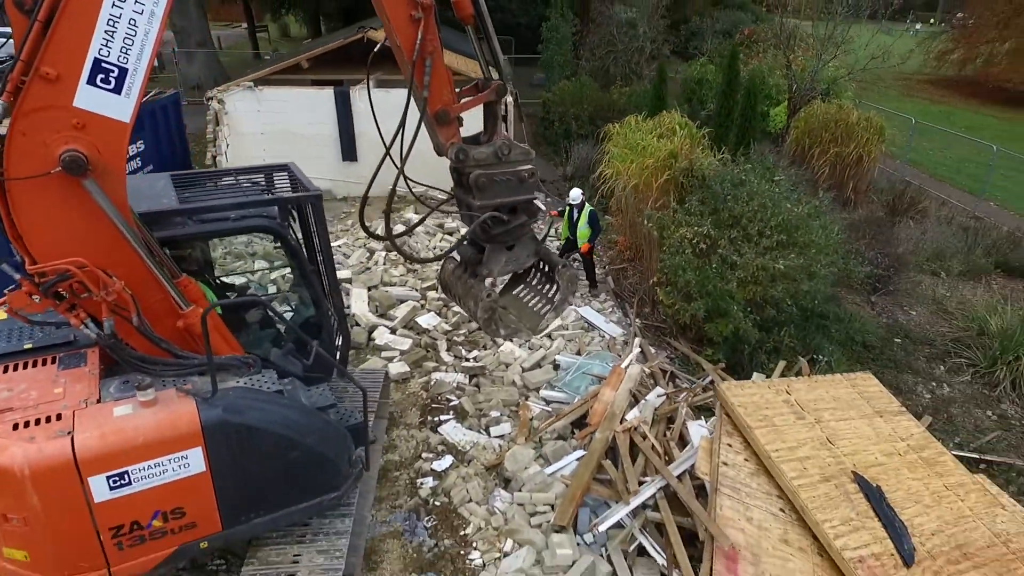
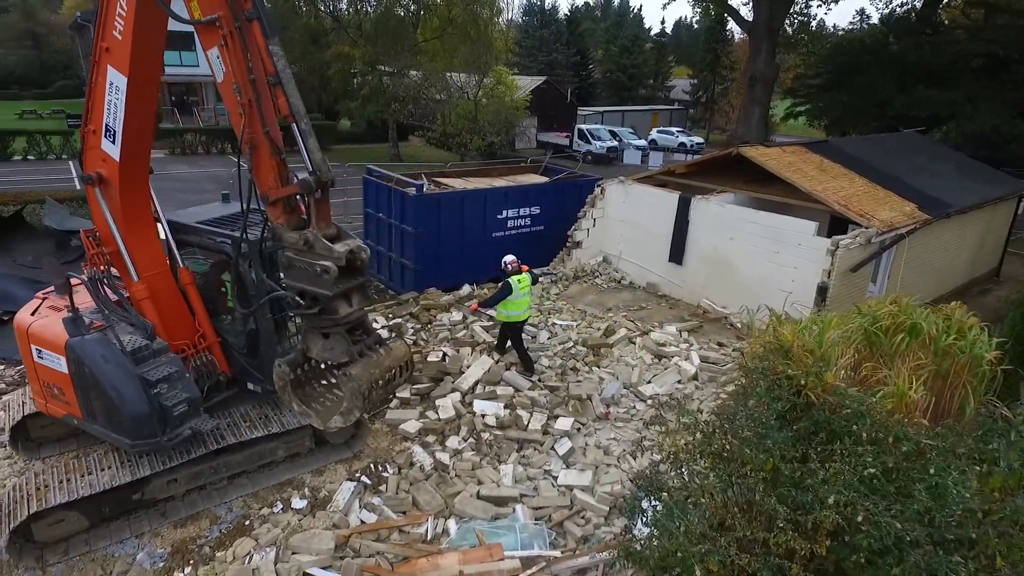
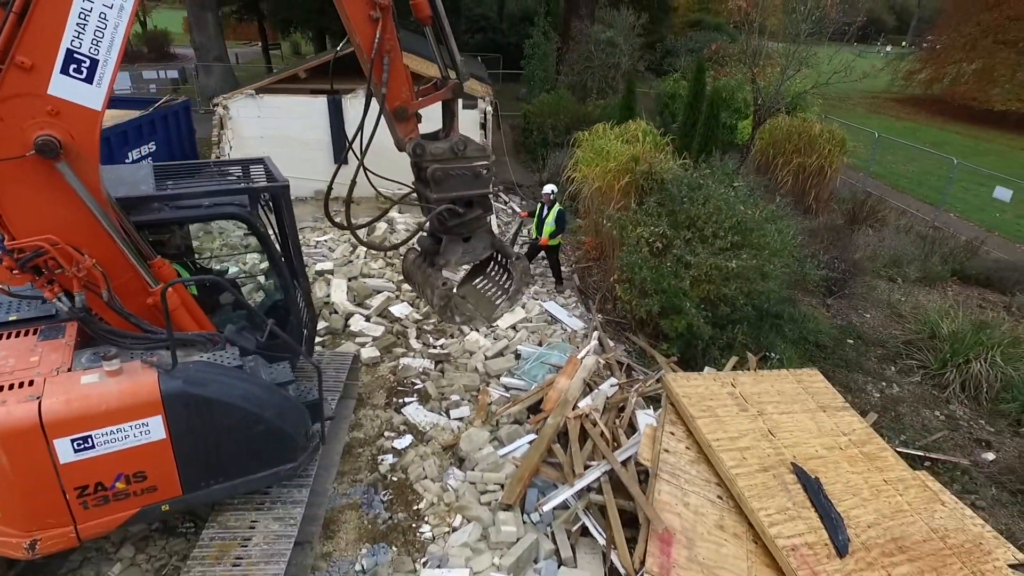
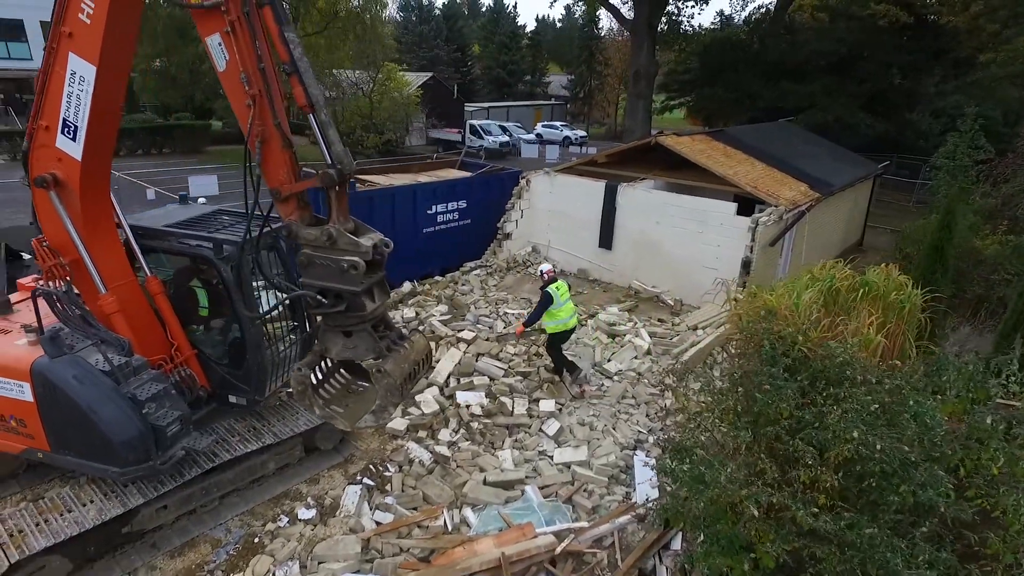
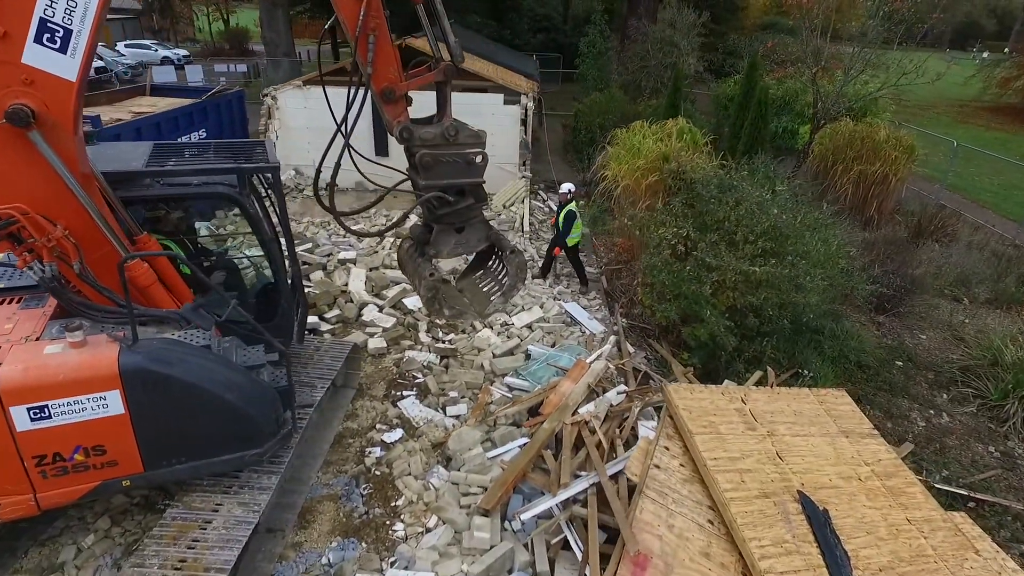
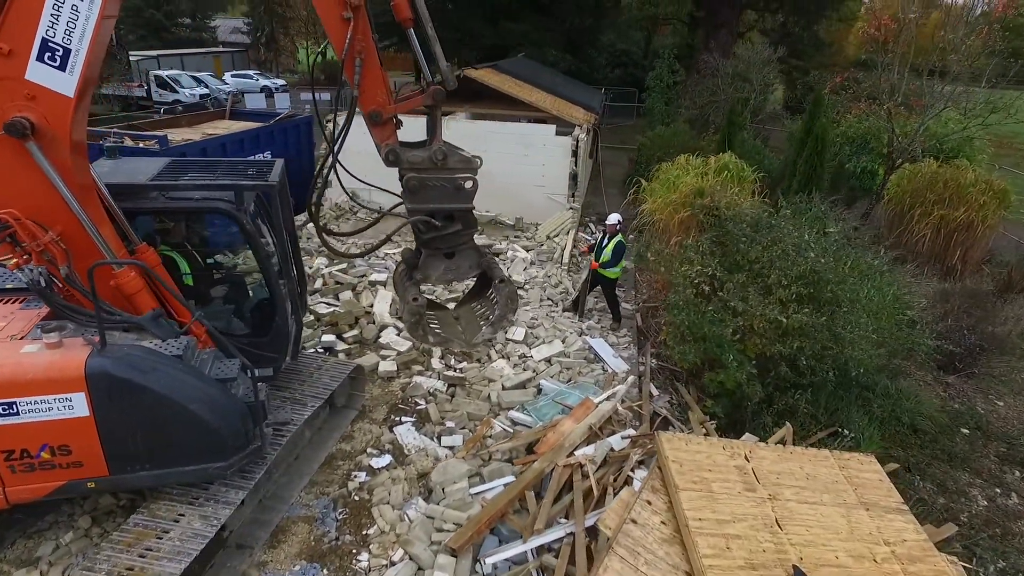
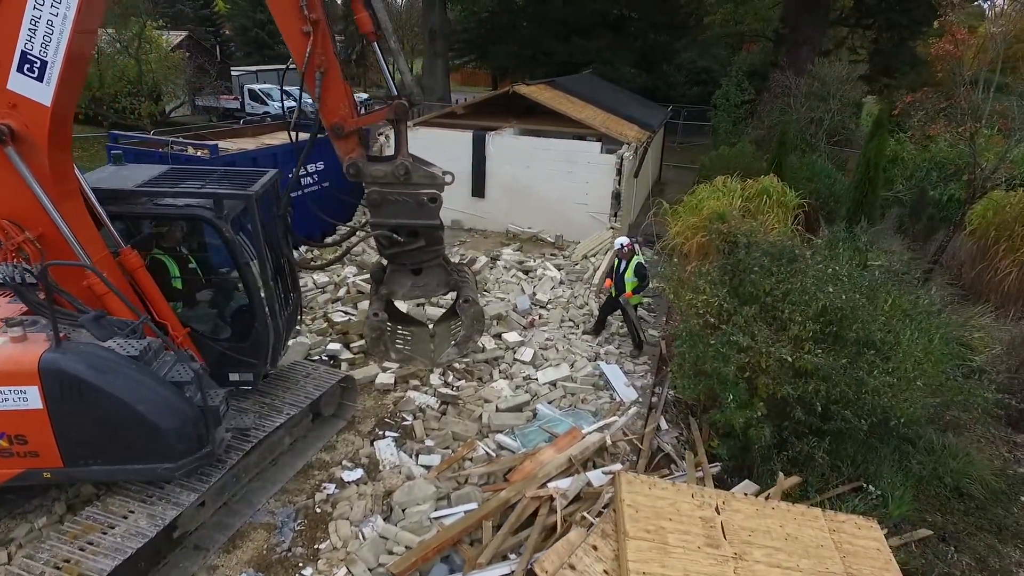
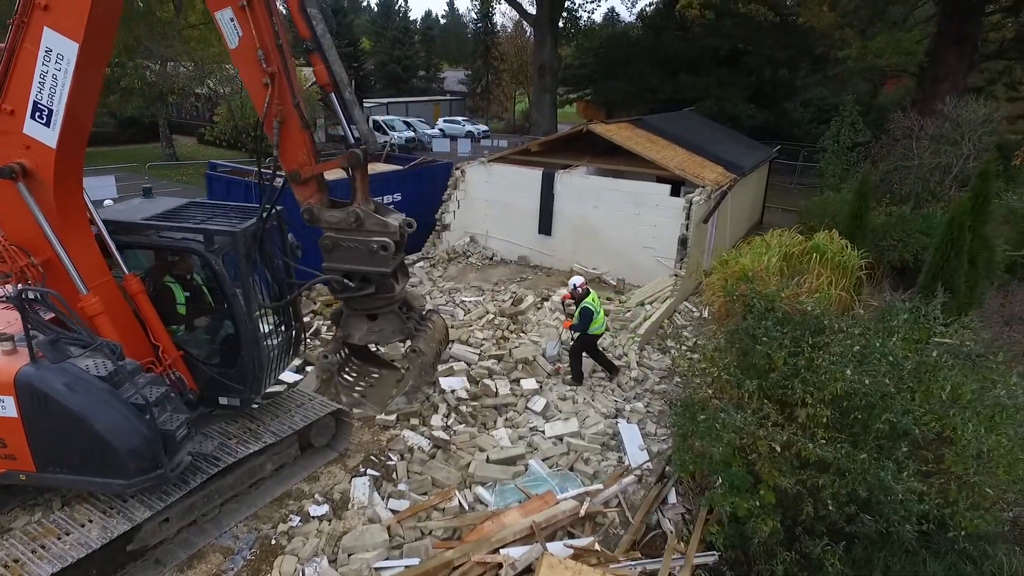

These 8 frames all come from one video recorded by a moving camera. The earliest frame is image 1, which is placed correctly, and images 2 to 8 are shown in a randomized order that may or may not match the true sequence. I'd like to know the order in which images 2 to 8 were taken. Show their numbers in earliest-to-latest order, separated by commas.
3, 5, 6, 7, 8, 4, 2
